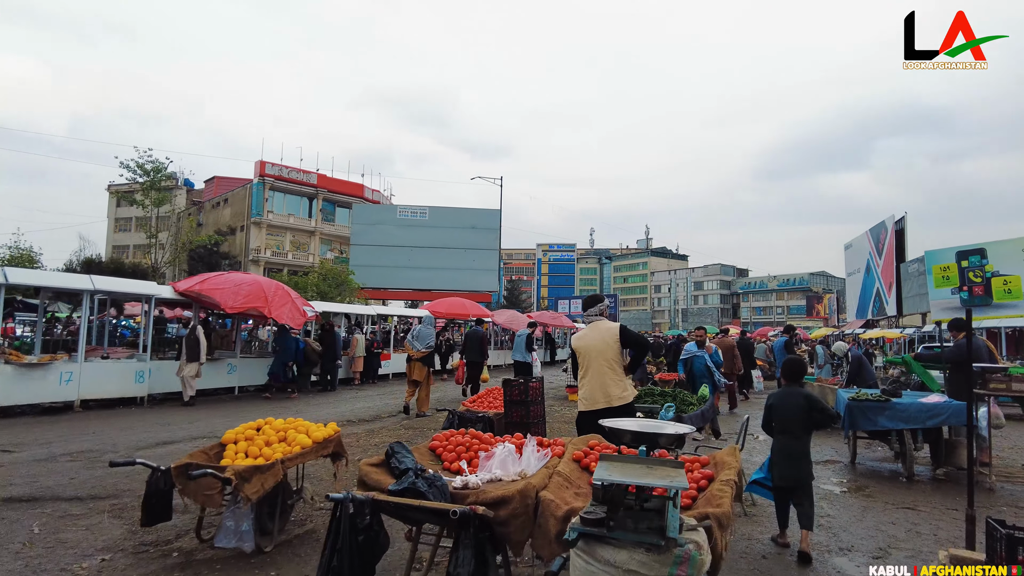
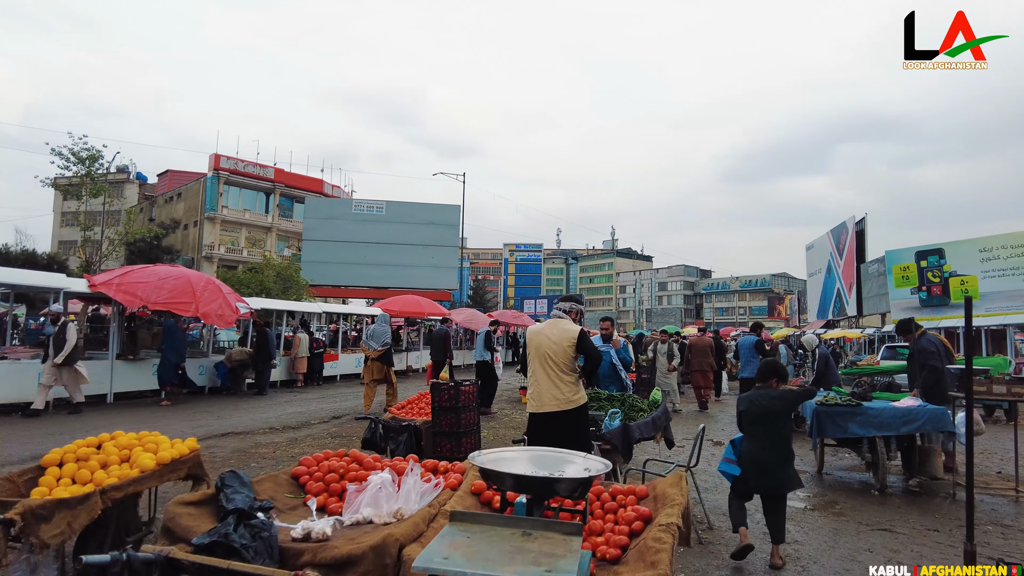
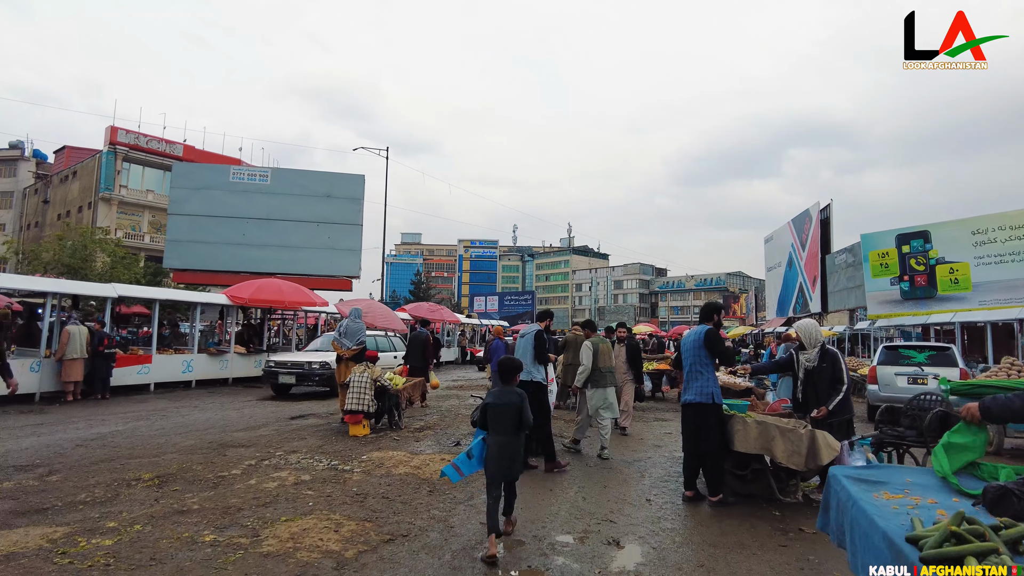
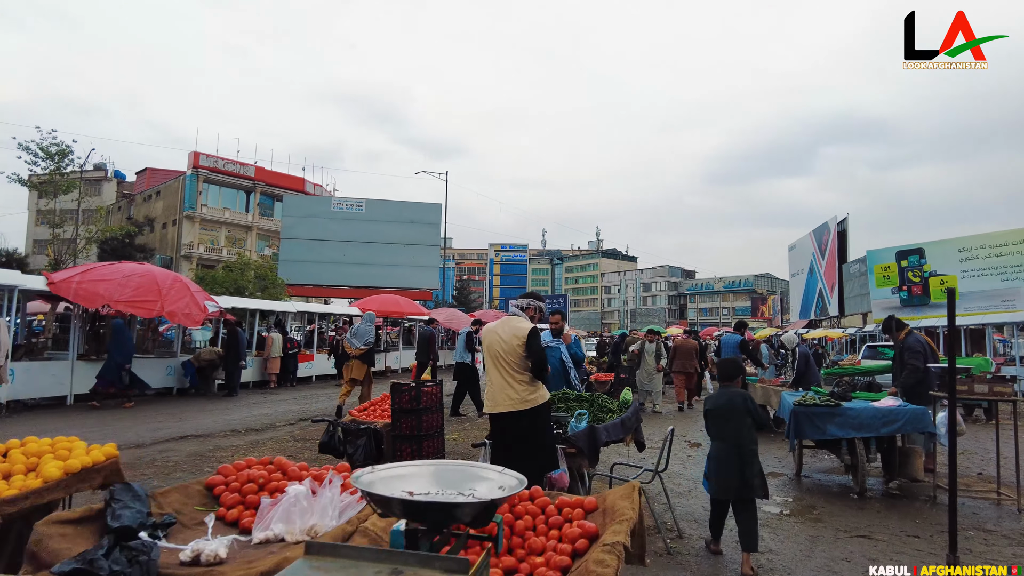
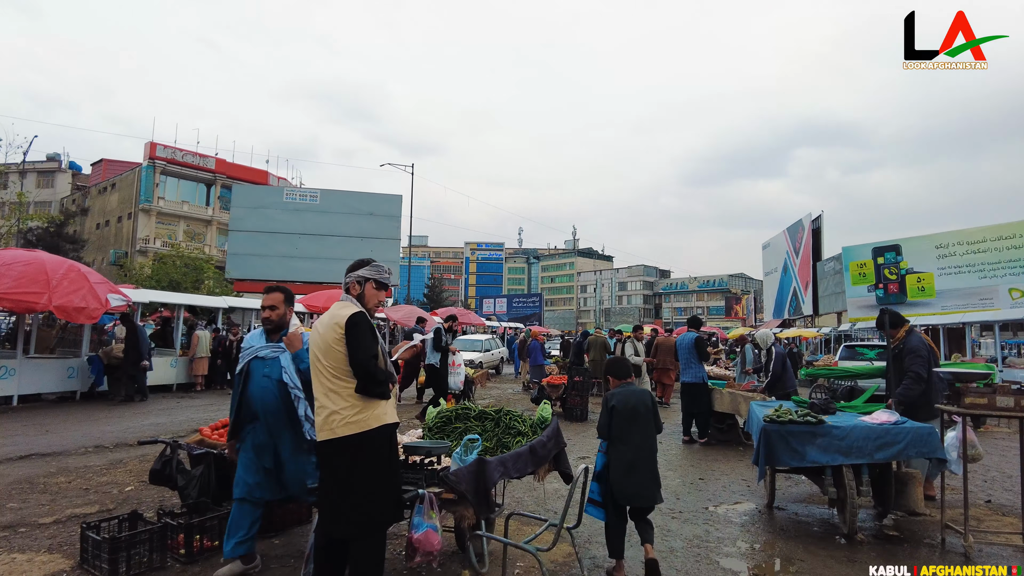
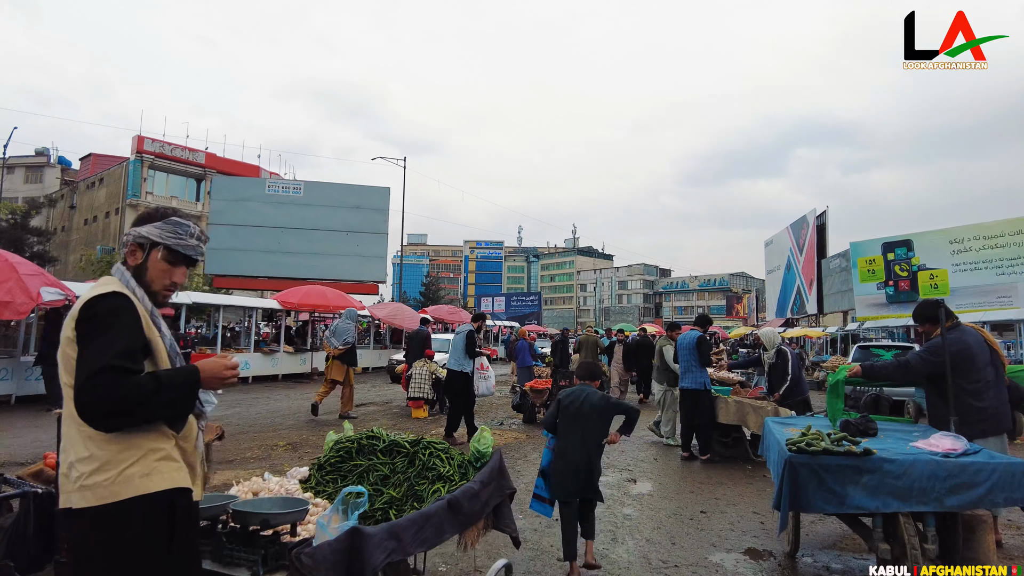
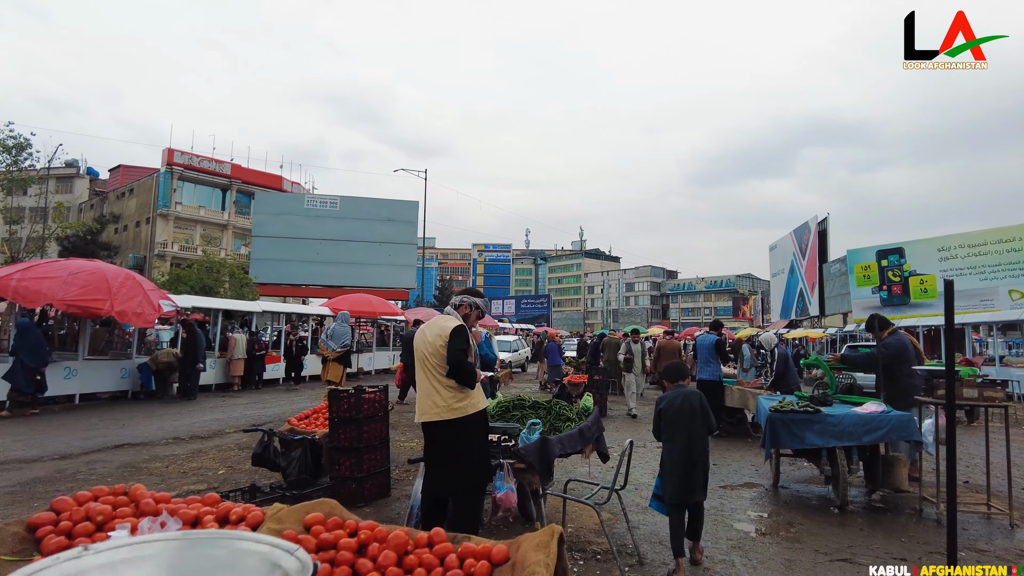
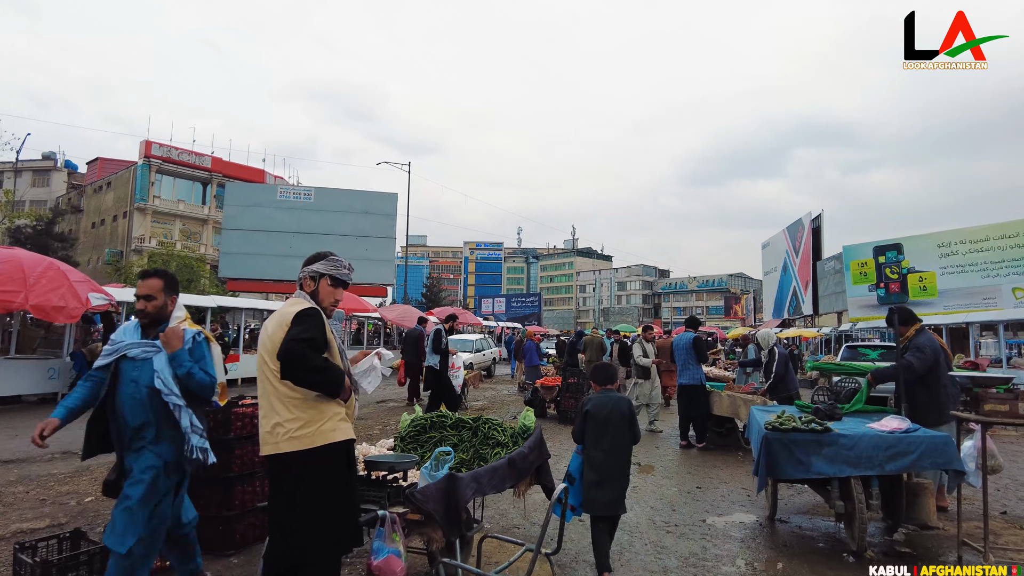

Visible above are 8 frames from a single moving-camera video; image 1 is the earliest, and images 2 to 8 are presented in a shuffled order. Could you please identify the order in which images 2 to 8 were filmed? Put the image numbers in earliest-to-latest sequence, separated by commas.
2, 4, 7, 5, 8, 6, 3
